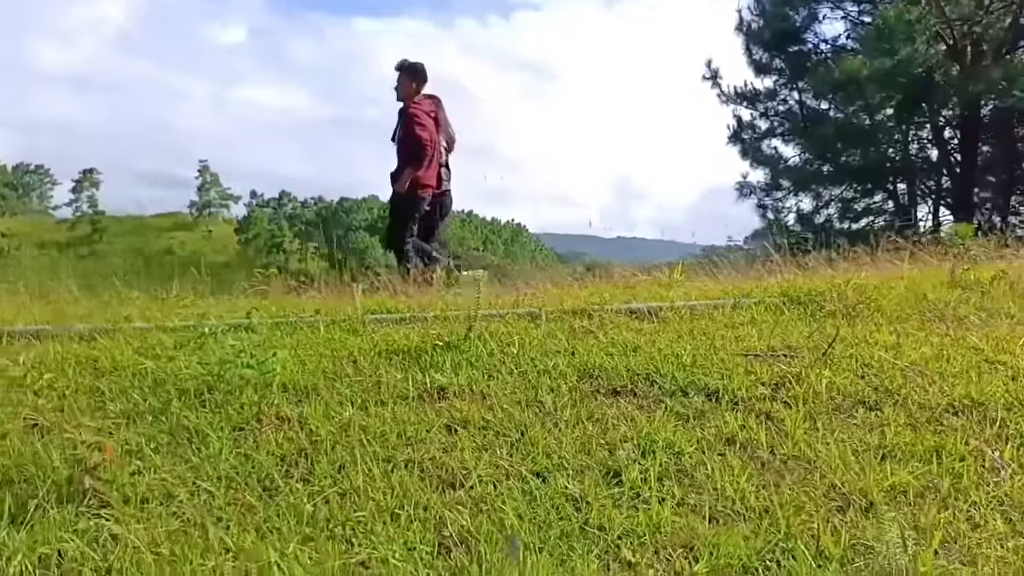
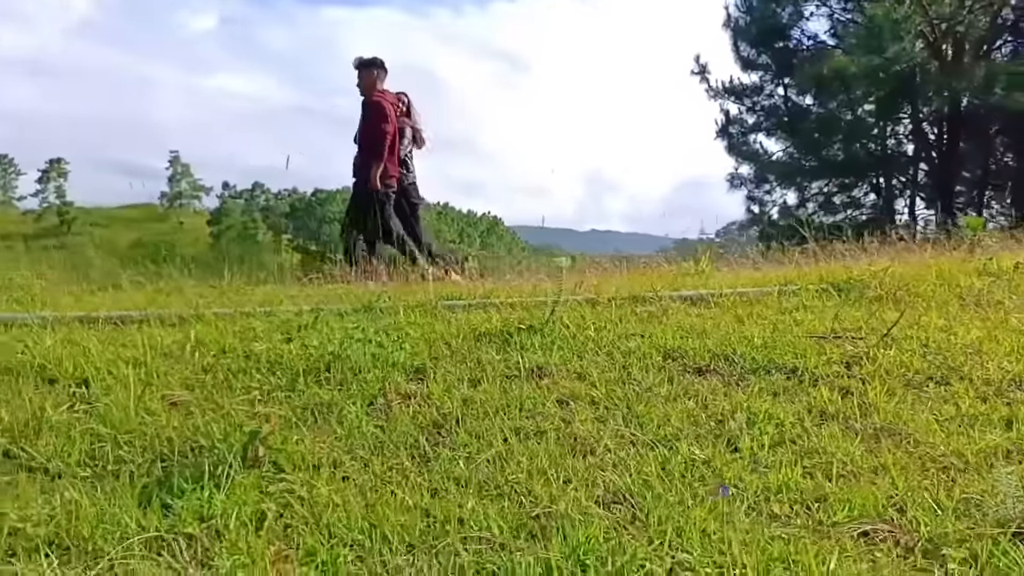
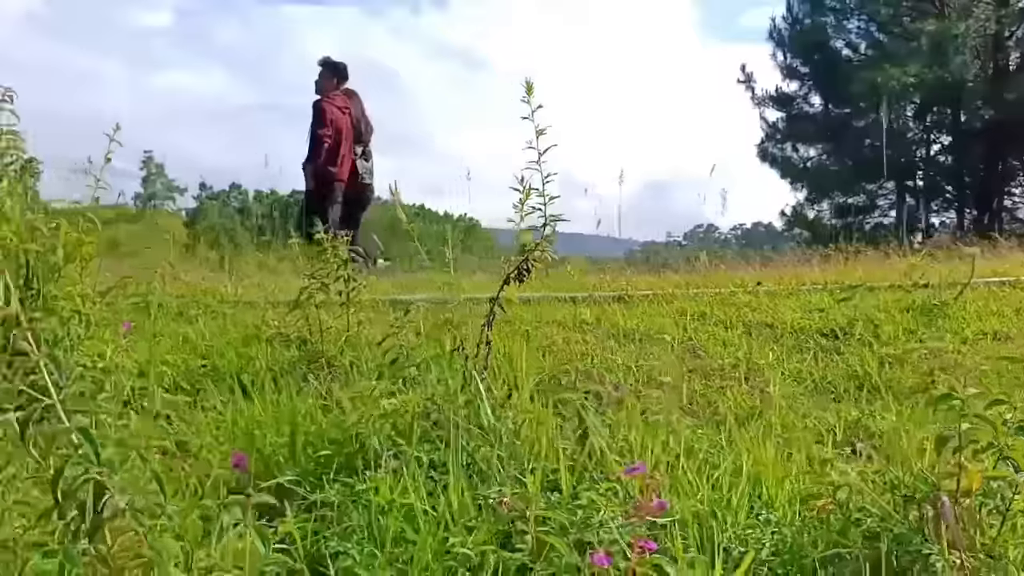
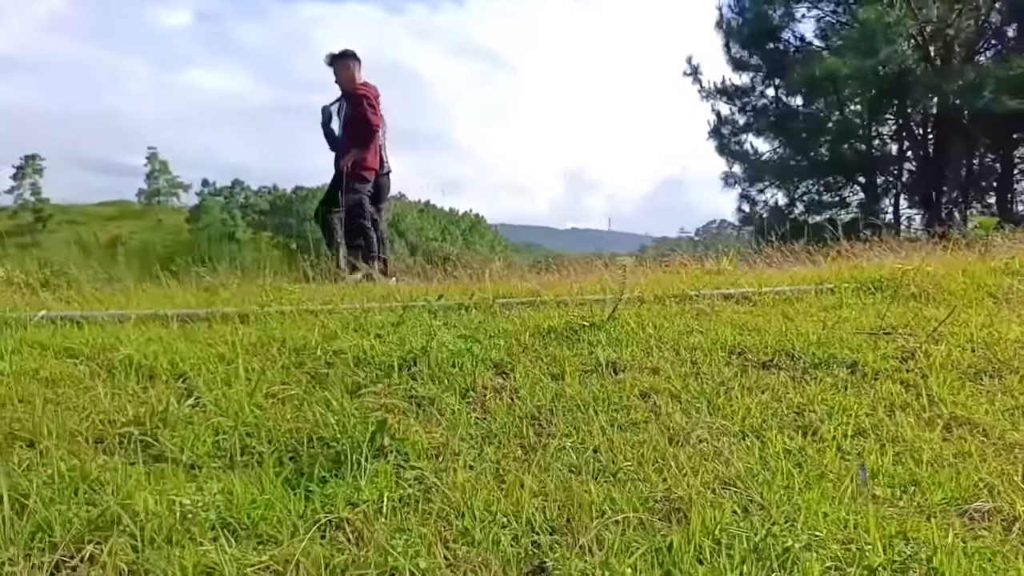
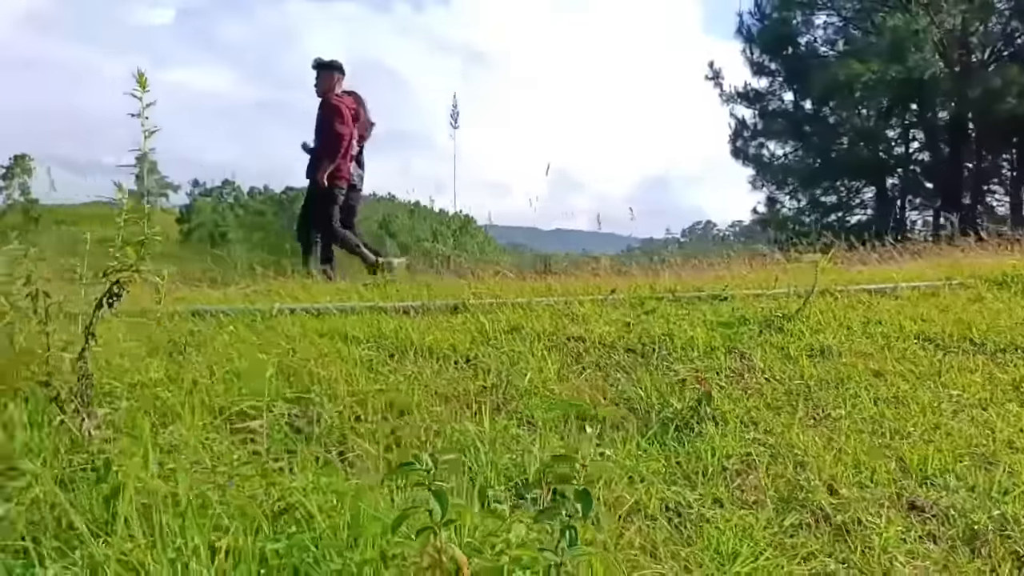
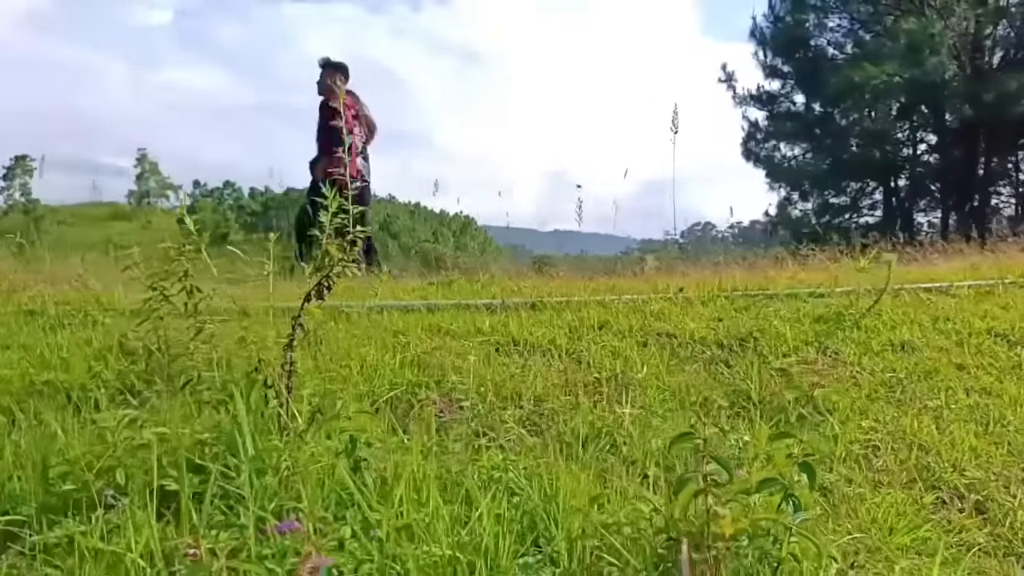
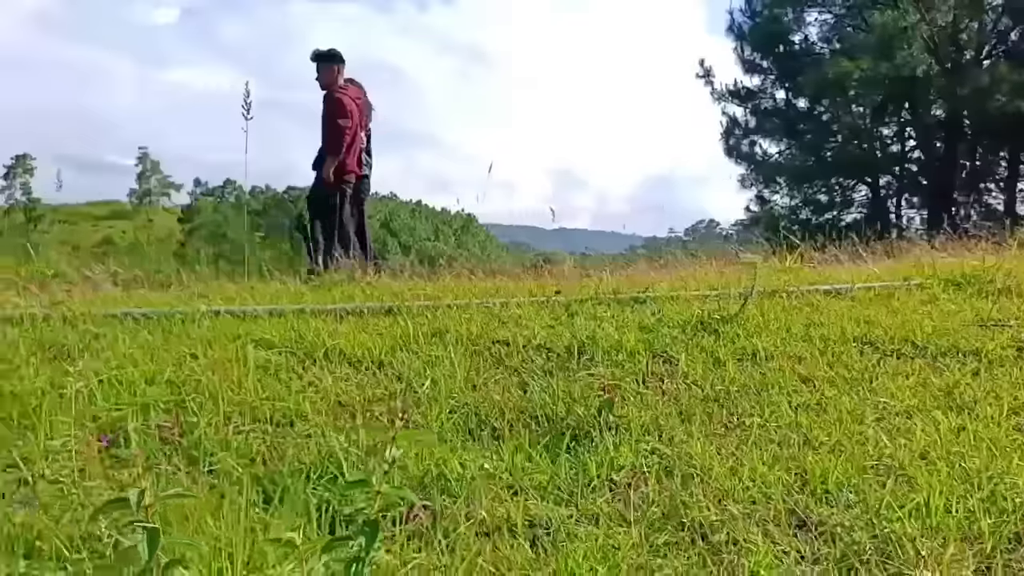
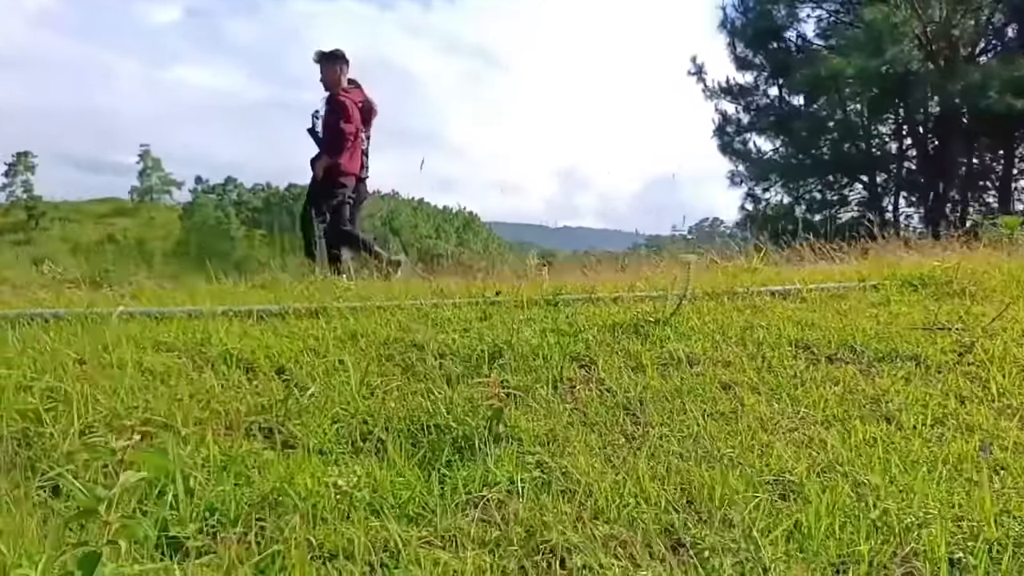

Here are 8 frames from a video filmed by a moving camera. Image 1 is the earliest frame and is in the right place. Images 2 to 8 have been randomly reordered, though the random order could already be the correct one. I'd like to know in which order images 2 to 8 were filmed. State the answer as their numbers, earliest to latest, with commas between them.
2, 4, 8, 7, 5, 6, 3
